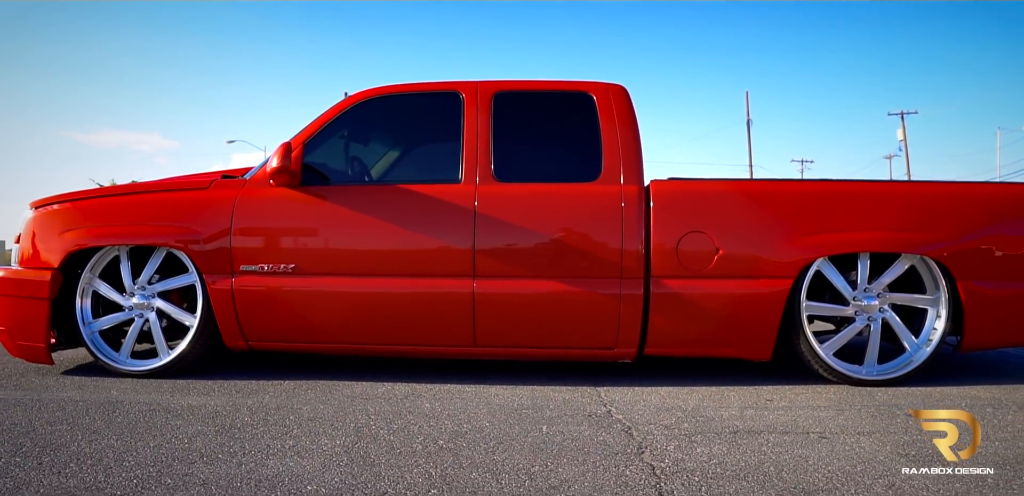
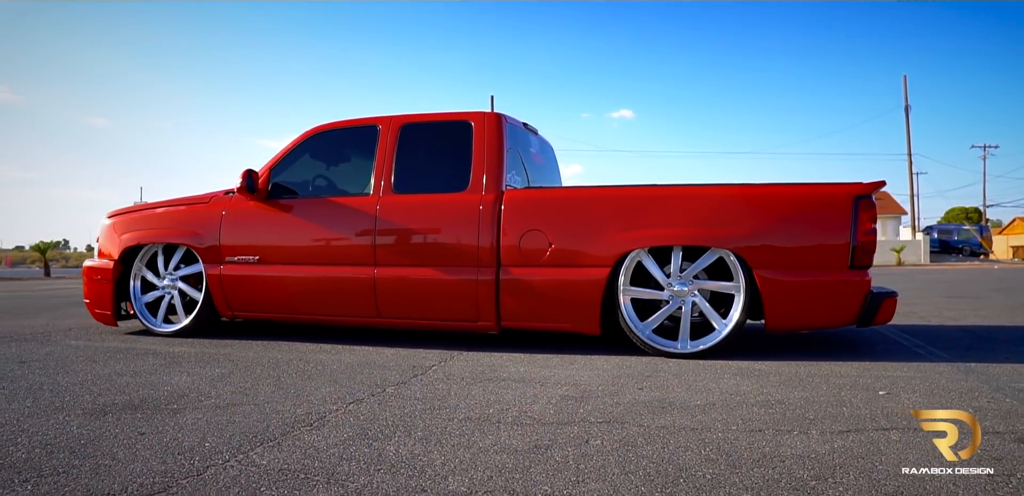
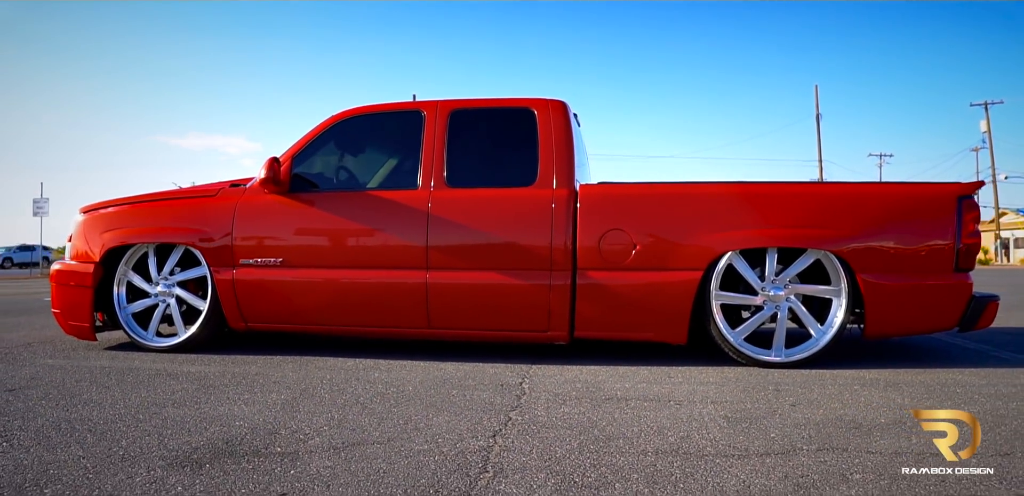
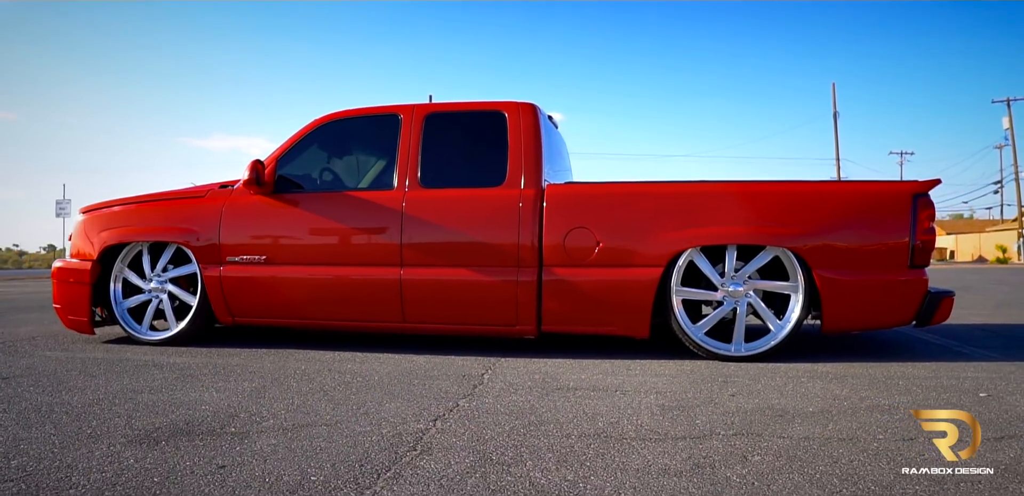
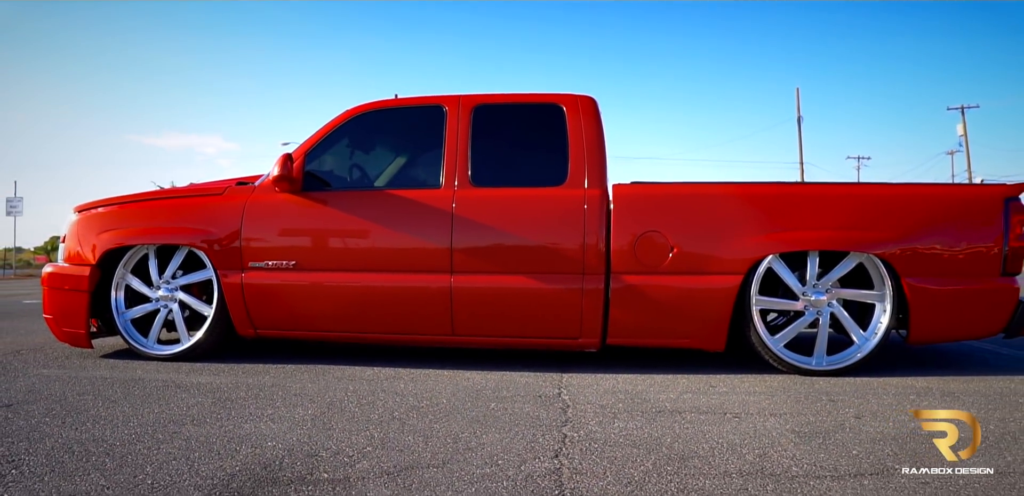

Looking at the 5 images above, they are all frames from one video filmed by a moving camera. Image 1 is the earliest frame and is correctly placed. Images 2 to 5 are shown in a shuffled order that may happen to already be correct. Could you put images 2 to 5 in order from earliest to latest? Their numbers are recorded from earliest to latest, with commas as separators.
5, 3, 4, 2
